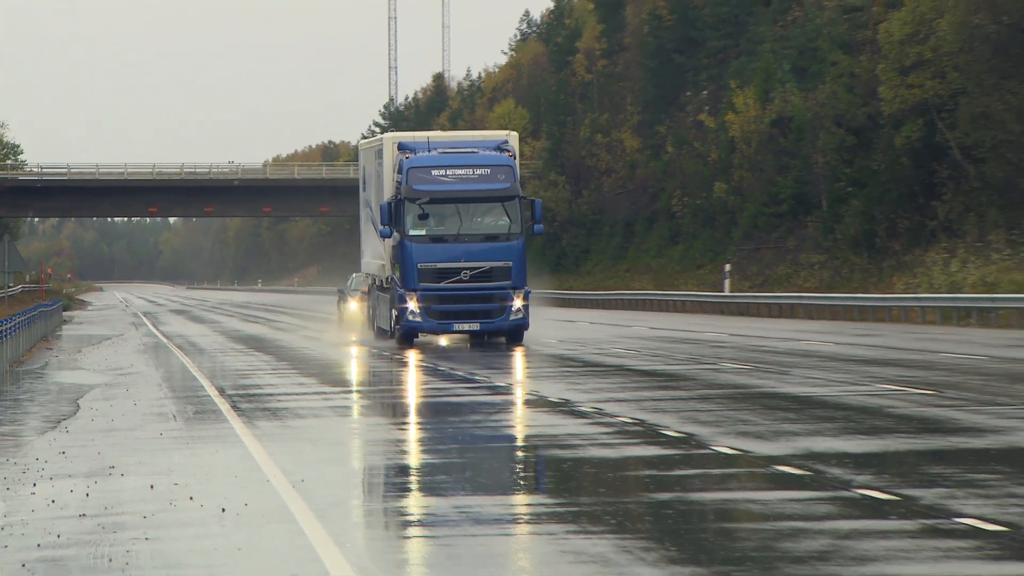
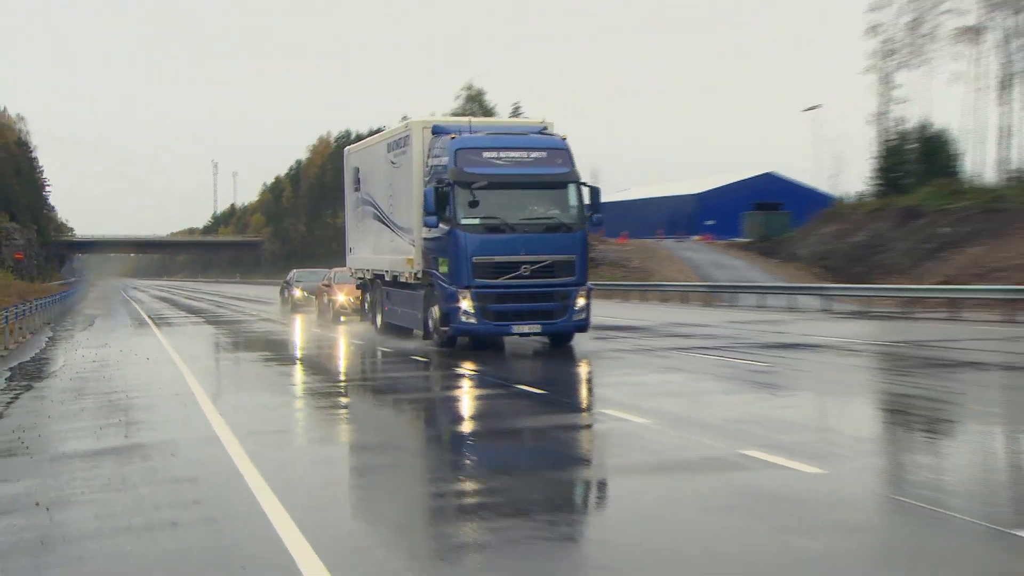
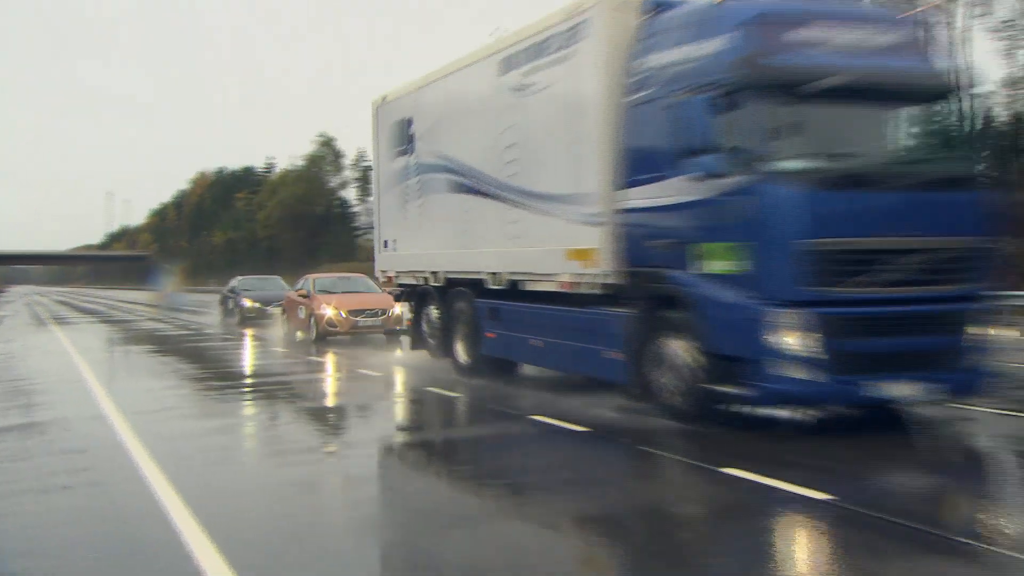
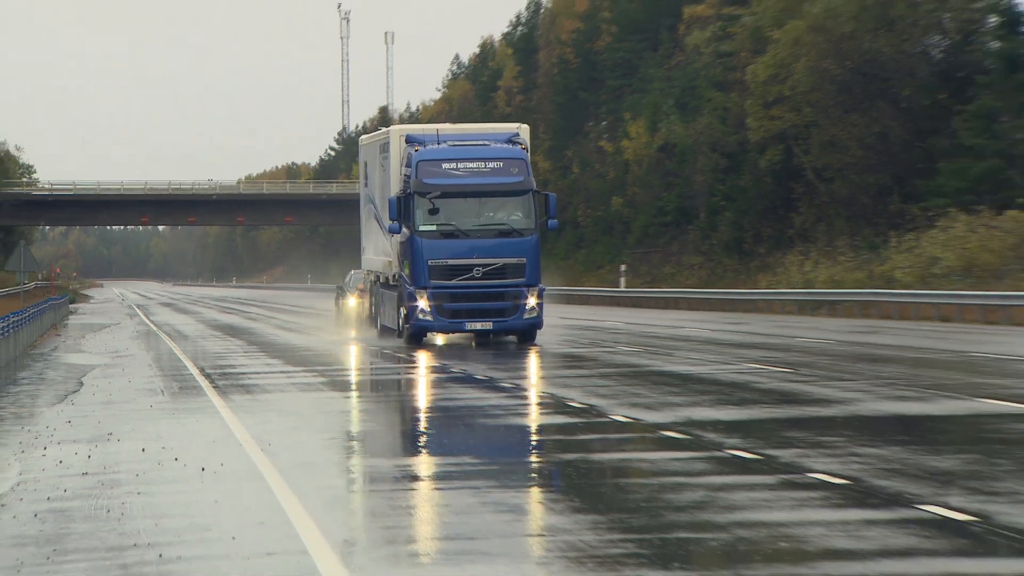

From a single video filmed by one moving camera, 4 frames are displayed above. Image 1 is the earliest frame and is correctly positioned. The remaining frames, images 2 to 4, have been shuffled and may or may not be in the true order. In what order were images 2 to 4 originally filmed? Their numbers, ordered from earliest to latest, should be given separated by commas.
4, 2, 3
